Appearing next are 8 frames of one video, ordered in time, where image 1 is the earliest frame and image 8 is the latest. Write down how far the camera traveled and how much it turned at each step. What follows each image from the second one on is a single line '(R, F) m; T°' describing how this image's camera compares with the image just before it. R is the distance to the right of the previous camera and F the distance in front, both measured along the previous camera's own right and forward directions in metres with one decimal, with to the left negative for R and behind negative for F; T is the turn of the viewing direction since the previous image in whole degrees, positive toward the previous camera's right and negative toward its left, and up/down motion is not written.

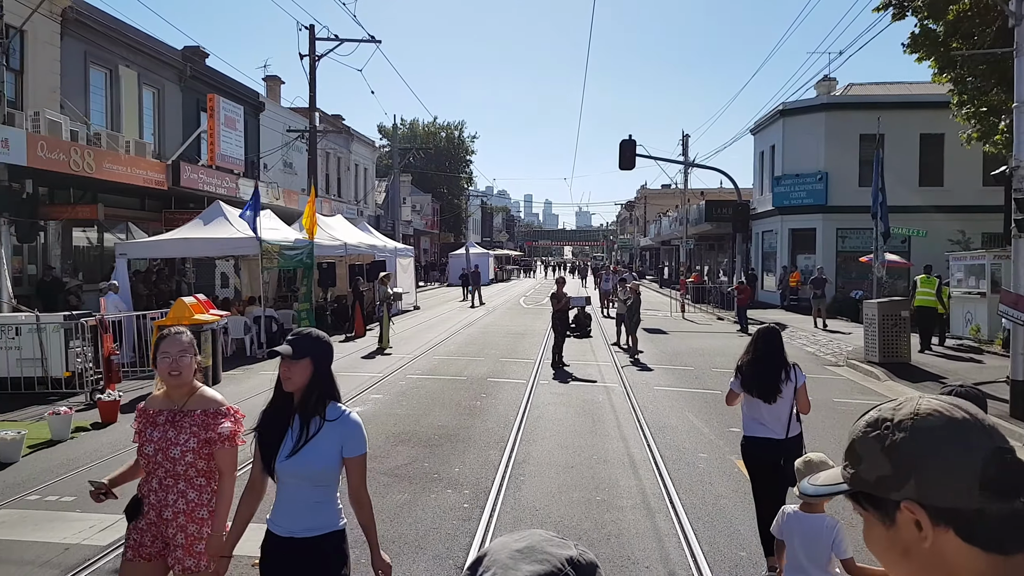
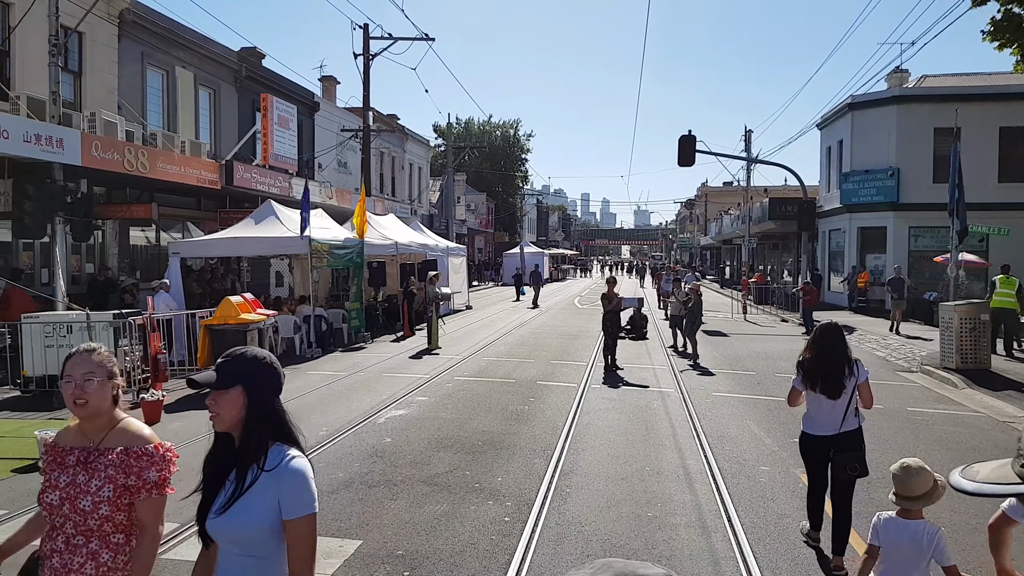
(+0.1, +0.5) m; -4°
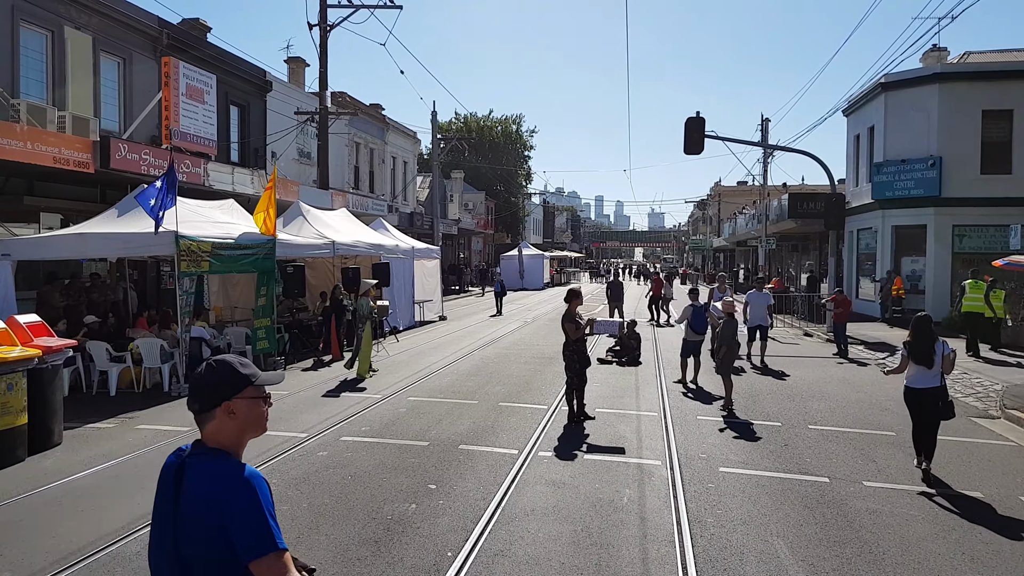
(+1.2, +4.2) m; -1°
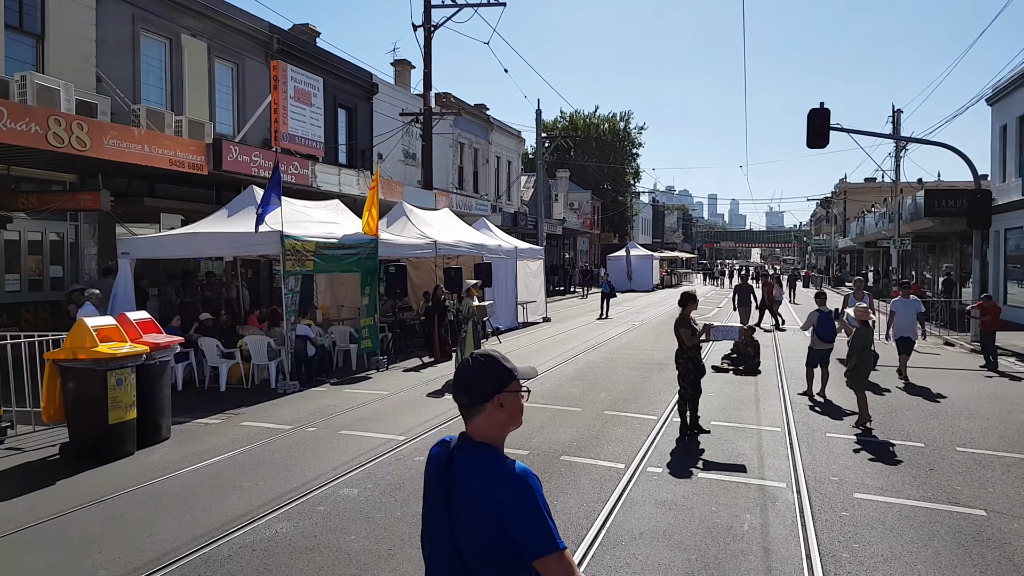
(0.0, +0.5) m; -8°
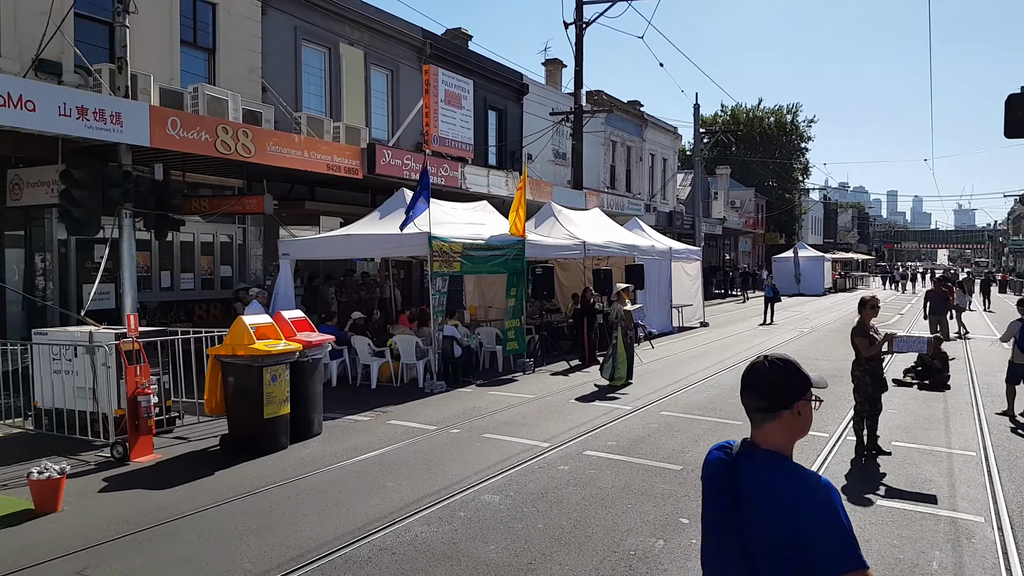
(0.0, +0.4) m; -12°
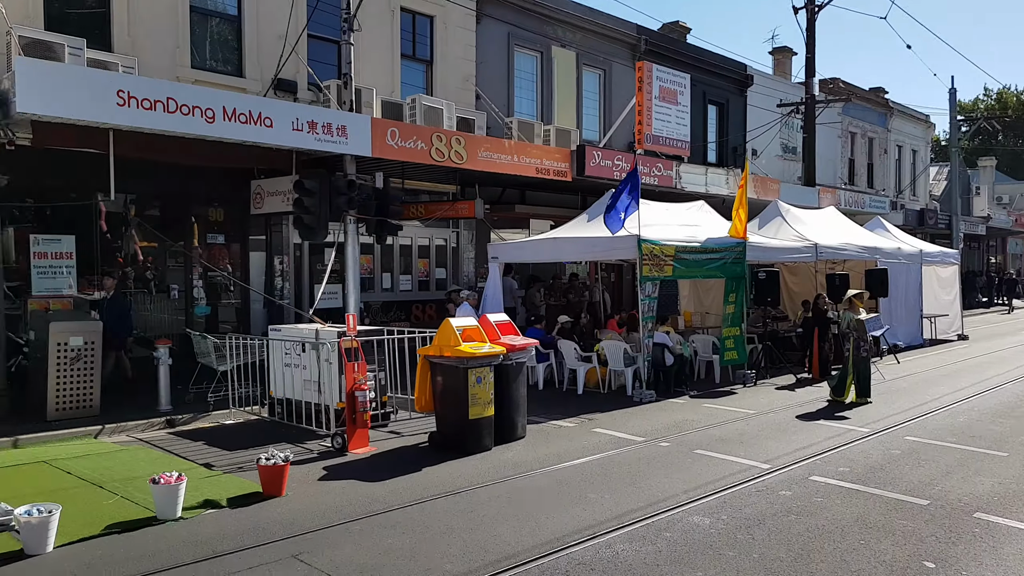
(+0.1, +0.3) m; -17°
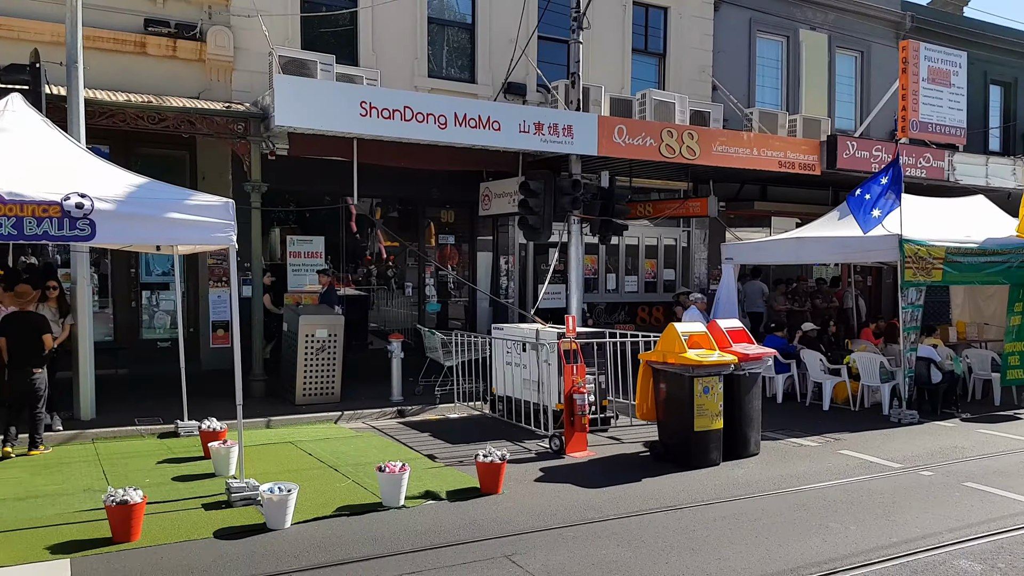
(+0.1, +0.3) m; -18°
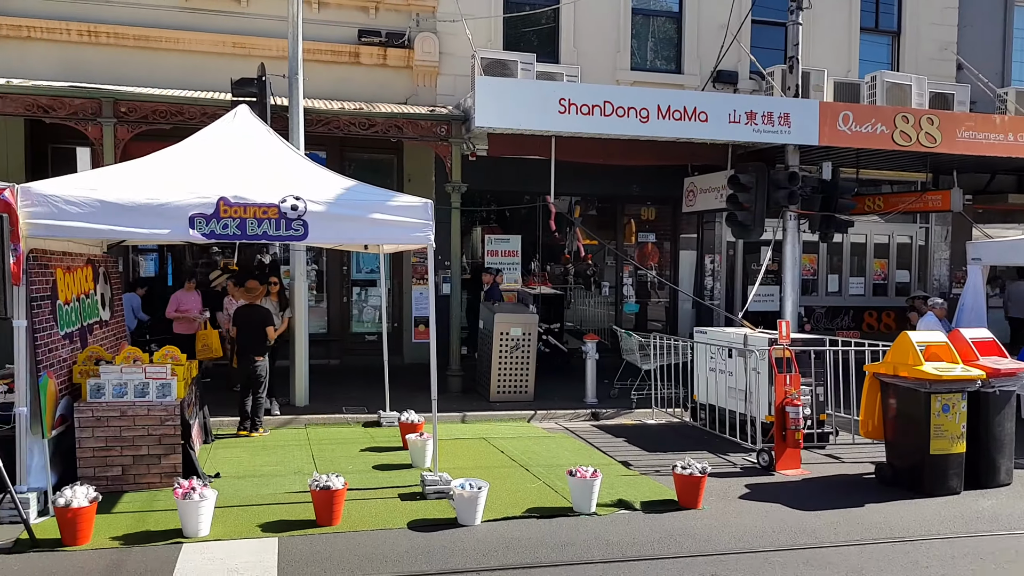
(0.0, +0.2) m; -16°
